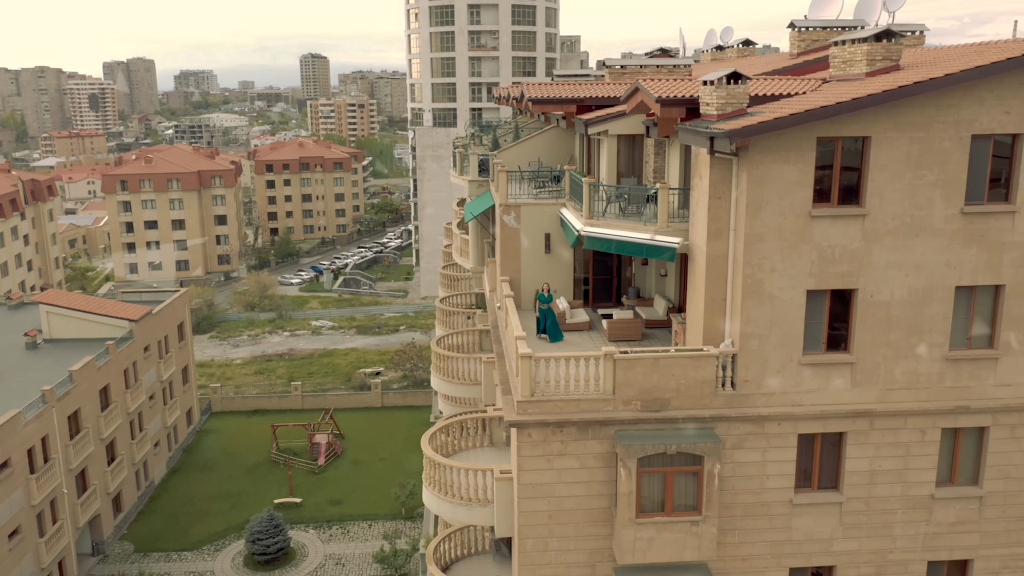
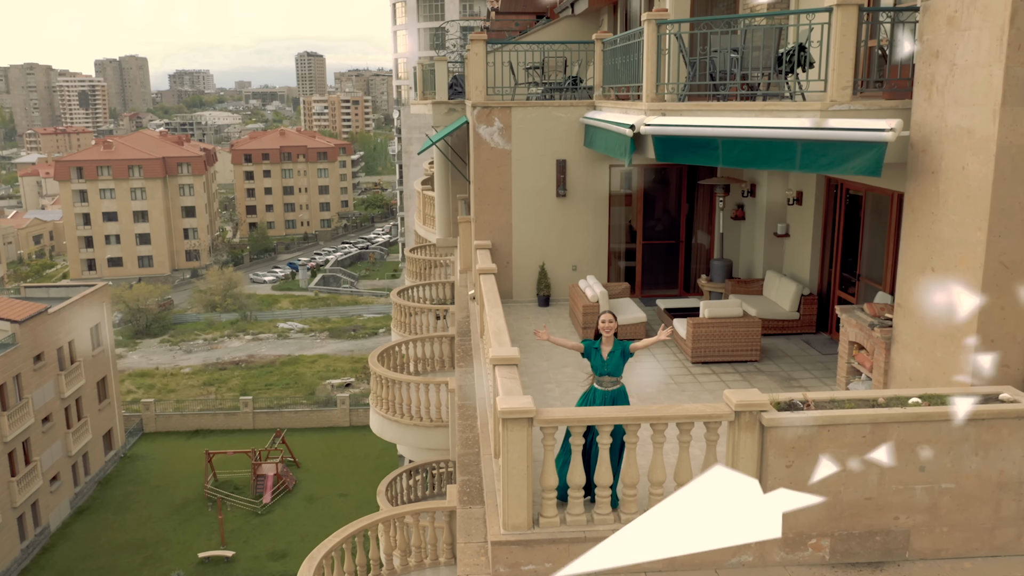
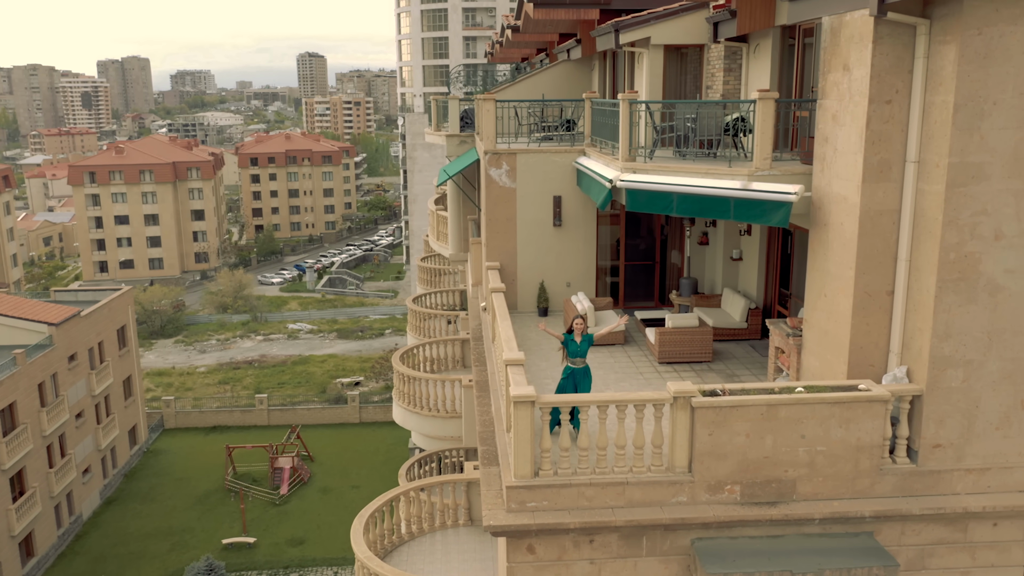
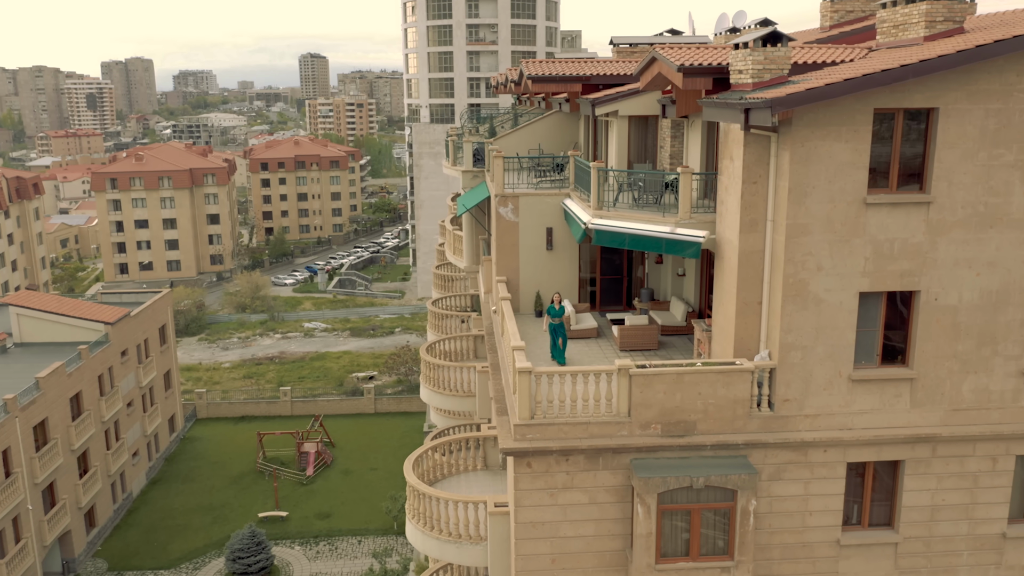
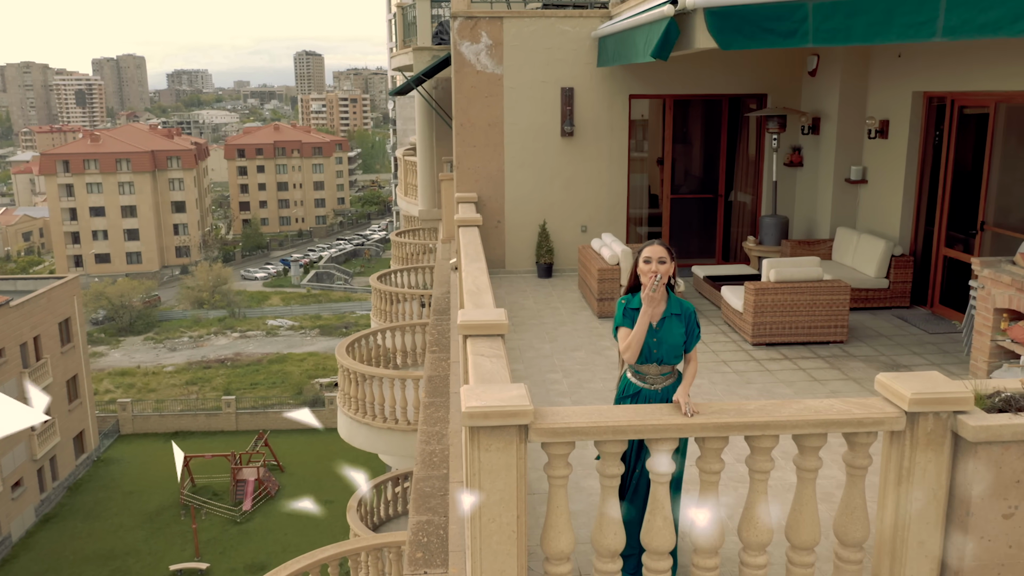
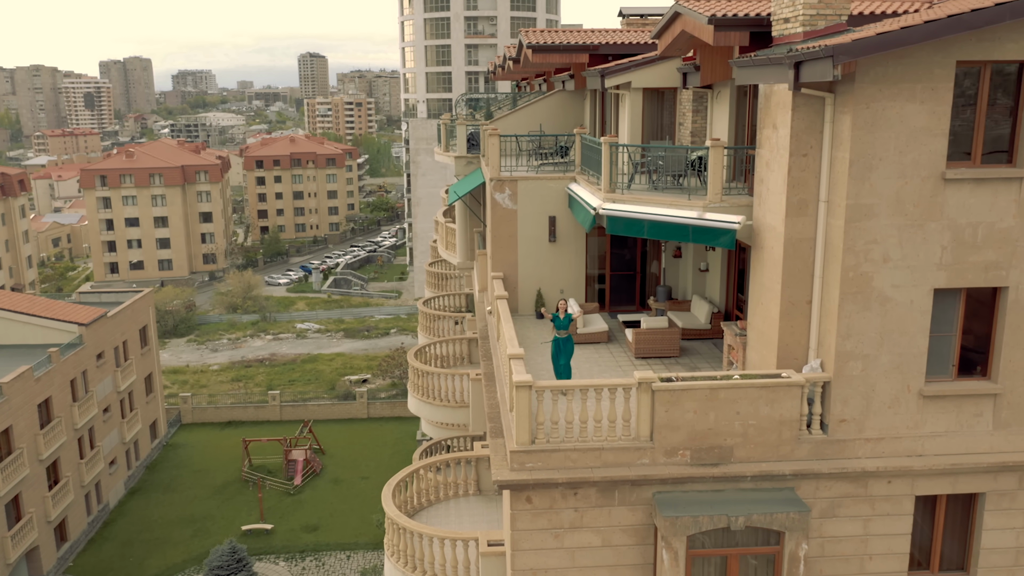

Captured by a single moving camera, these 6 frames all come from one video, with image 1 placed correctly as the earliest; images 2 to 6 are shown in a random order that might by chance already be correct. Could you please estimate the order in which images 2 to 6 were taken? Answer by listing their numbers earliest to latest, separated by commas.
4, 6, 3, 2, 5
